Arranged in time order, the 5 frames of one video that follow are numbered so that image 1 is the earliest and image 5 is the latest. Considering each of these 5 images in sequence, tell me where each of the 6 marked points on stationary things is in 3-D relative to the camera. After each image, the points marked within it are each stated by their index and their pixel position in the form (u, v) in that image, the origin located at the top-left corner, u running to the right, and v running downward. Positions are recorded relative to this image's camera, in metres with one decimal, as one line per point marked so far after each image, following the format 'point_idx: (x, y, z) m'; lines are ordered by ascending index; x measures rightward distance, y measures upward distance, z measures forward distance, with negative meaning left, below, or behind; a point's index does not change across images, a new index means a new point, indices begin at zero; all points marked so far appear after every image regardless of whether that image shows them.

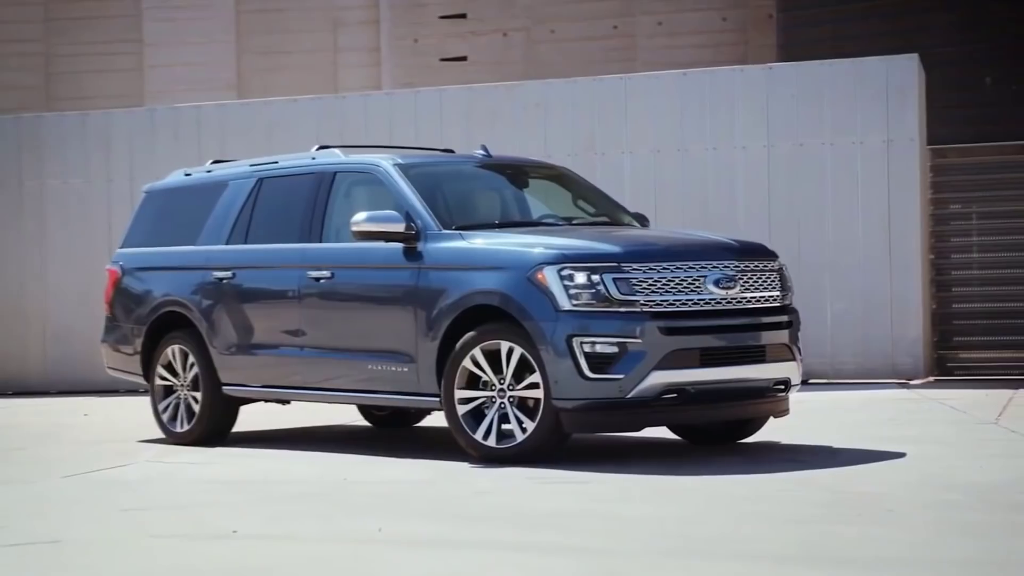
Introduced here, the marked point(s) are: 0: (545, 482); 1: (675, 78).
0: (+0.2, -1.0, +8.4) m
1: (+1.6, +2.0, +16.1) m
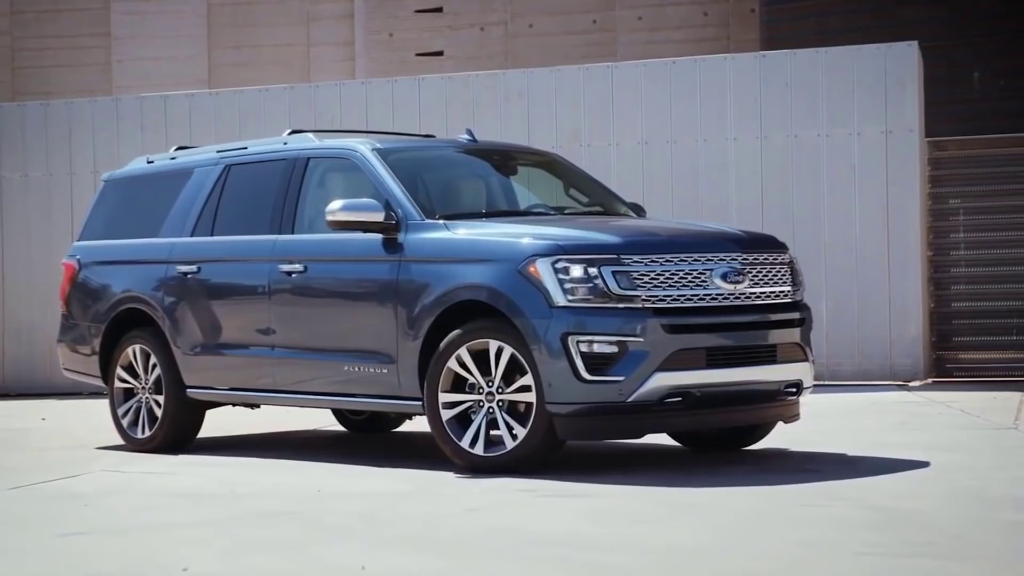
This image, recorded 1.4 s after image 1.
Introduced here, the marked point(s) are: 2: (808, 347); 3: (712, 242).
0: (+0.1, -1.0, +7.6) m
1: (+1.5, +2.1, +15.4) m
2: (+1.7, -0.3, +9.1) m
3: (+1.1, +0.3, +8.8) m
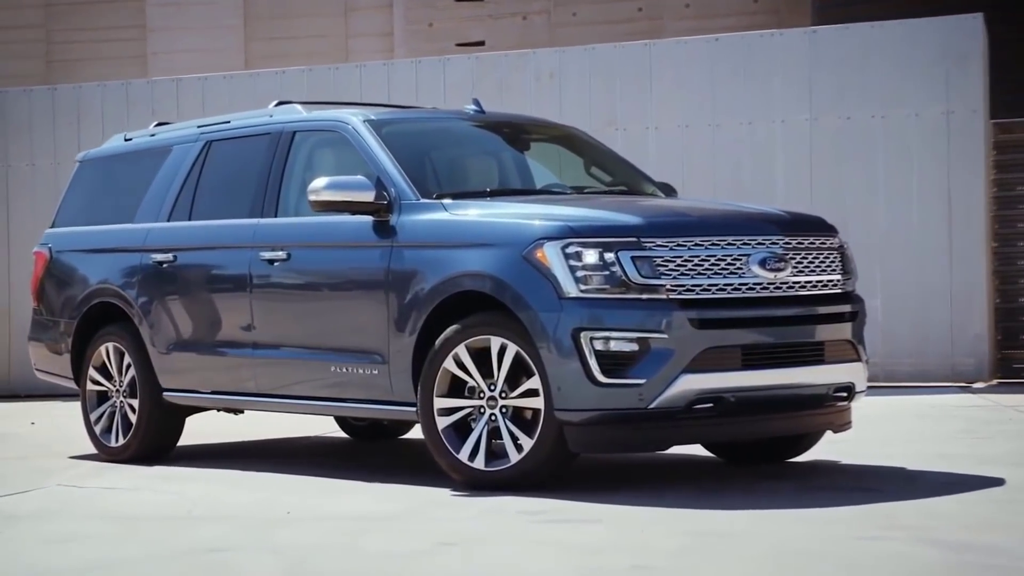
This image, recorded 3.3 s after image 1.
0: (+0.1, -0.9, +6.4) m
1: (+1.7, +2.1, +14.1) m
2: (+1.7, -0.3, +7.9) m
3: (+1.1, +0.3, +7.6) m
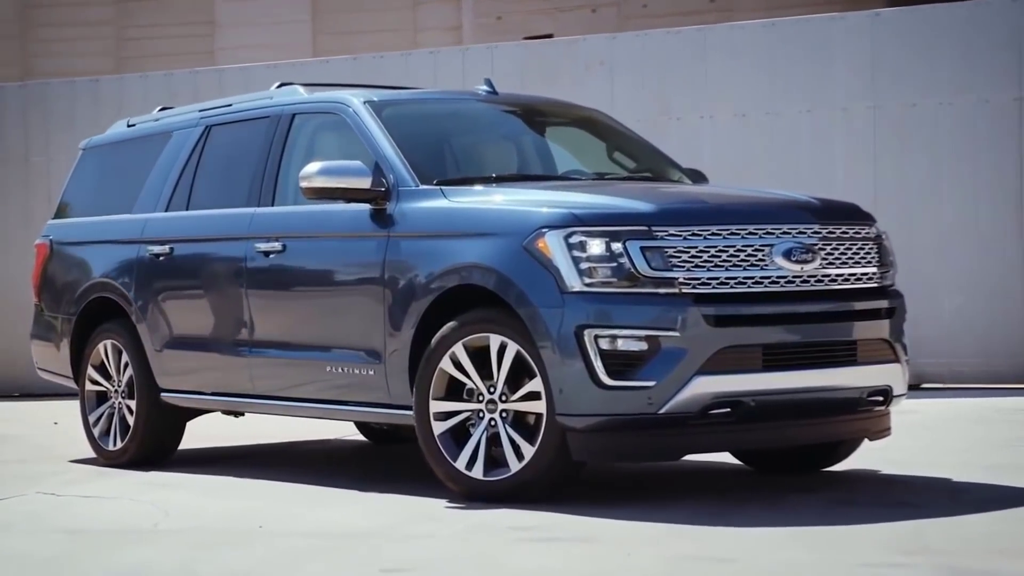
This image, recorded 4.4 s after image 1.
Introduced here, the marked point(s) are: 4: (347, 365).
0: (+0.1, -0.9, +5.8) m
1: (+2.1, +2.2, +13.4) m
2: (+1.7, -0.3, +7.2) m
3: (+1.1, +0.3, +7.0) m
4: (-0.8, -0.4, +7.7) m
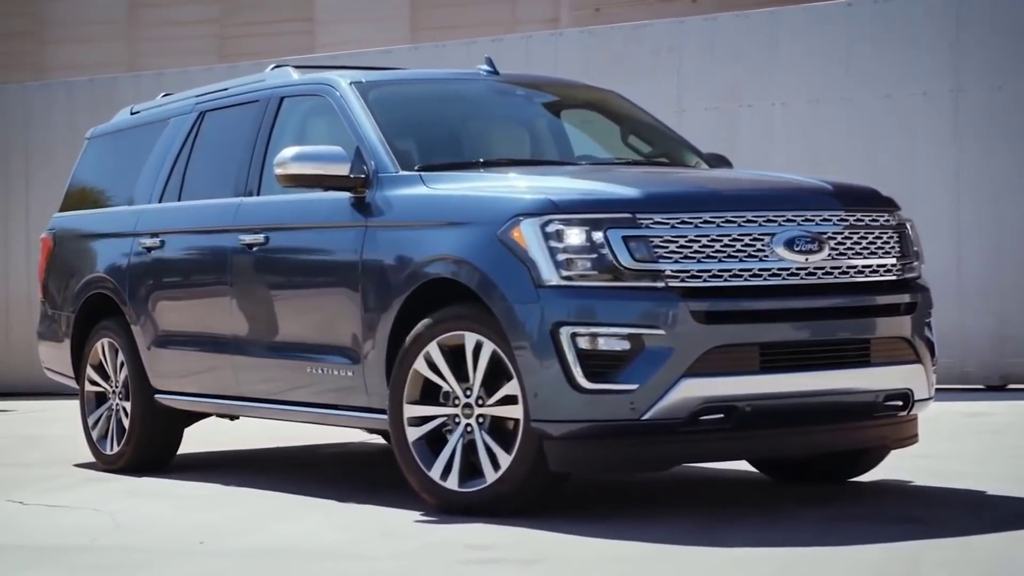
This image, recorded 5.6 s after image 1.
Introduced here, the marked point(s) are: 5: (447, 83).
0: (-0.1, -0.9, +5.2) m
1: (+2.5, +2.2, +12.7) m
2: (+1.7, -0.2, +6.5) m
3: (+1.0, +0.4, +6.3) m
4: (-0.8, -0.3, +7.2) m
5: (-0.3, +1.0, +7.7) m
